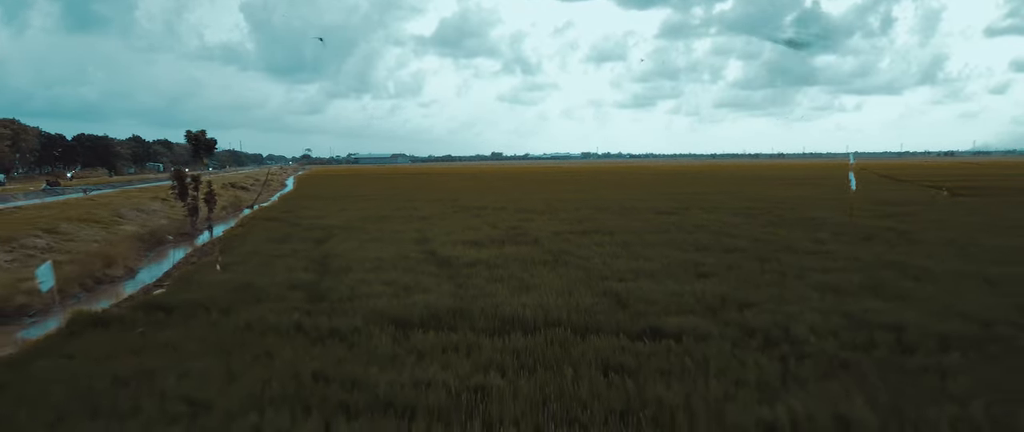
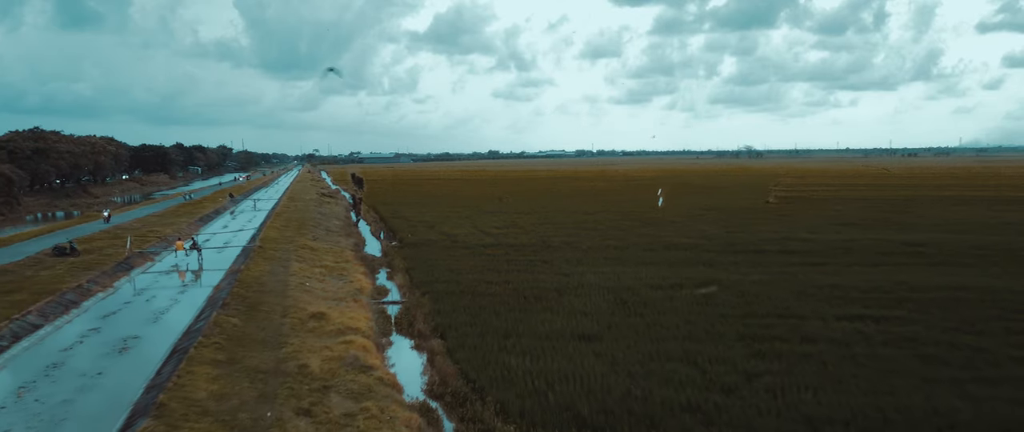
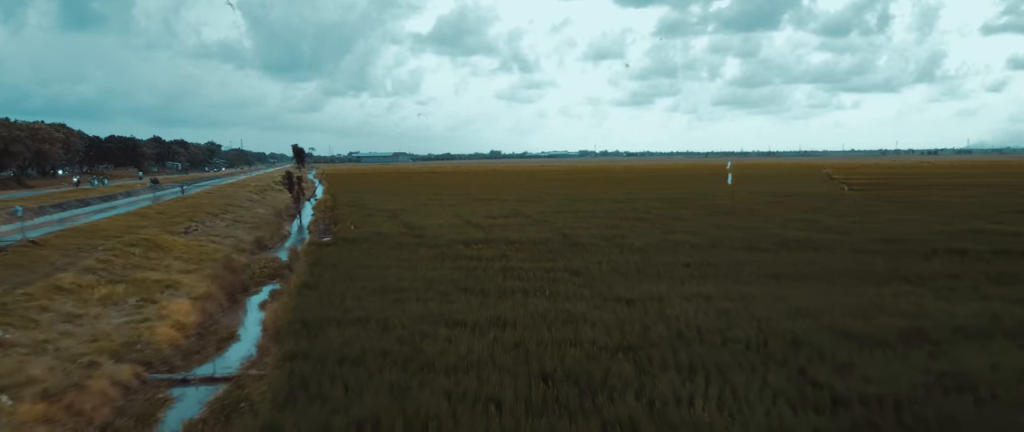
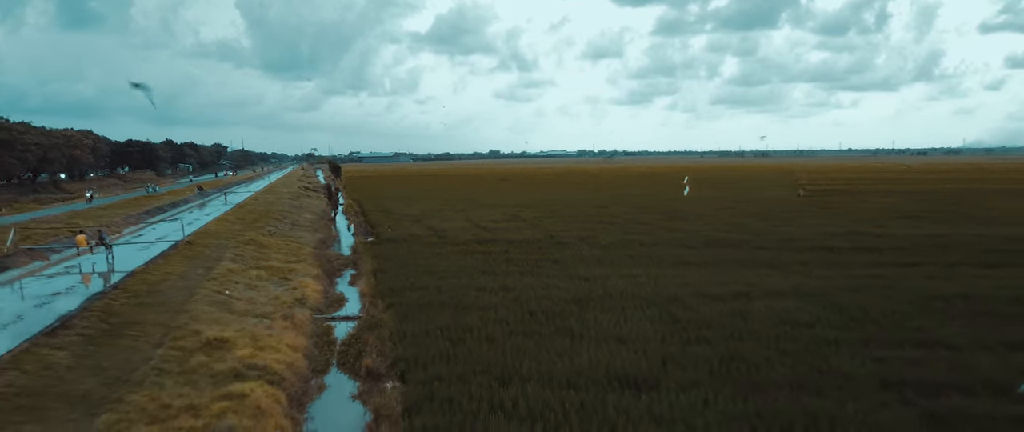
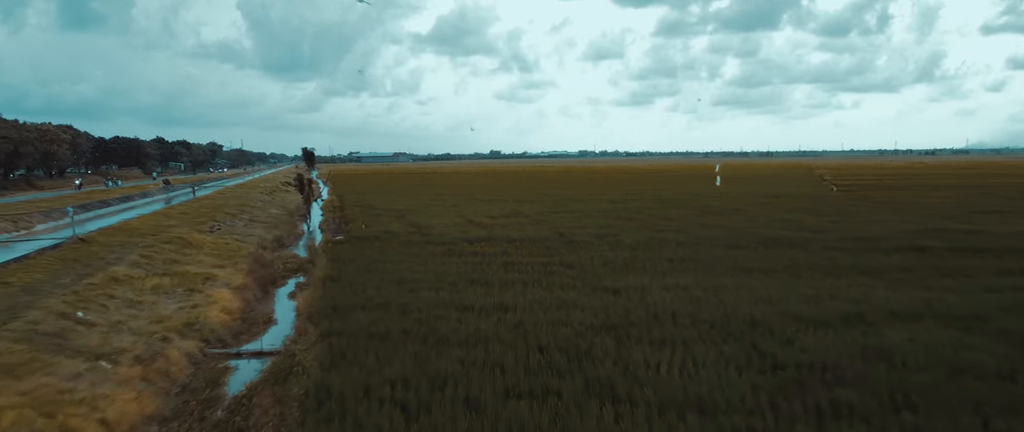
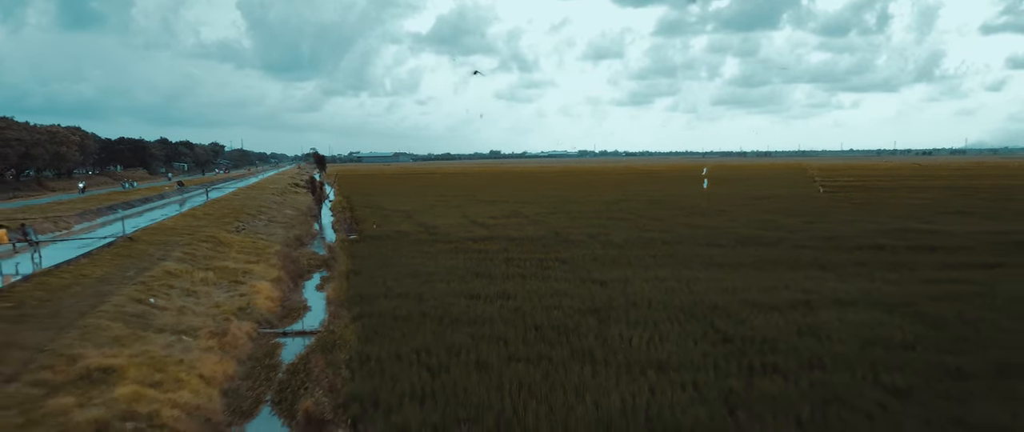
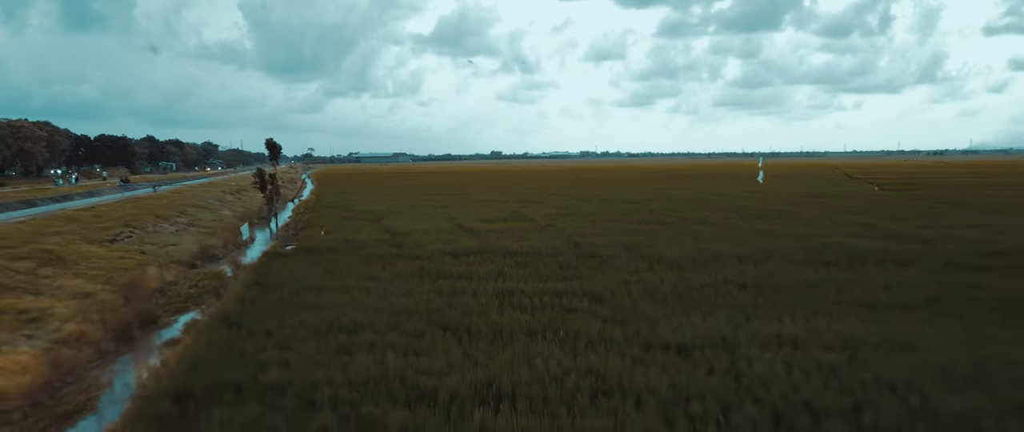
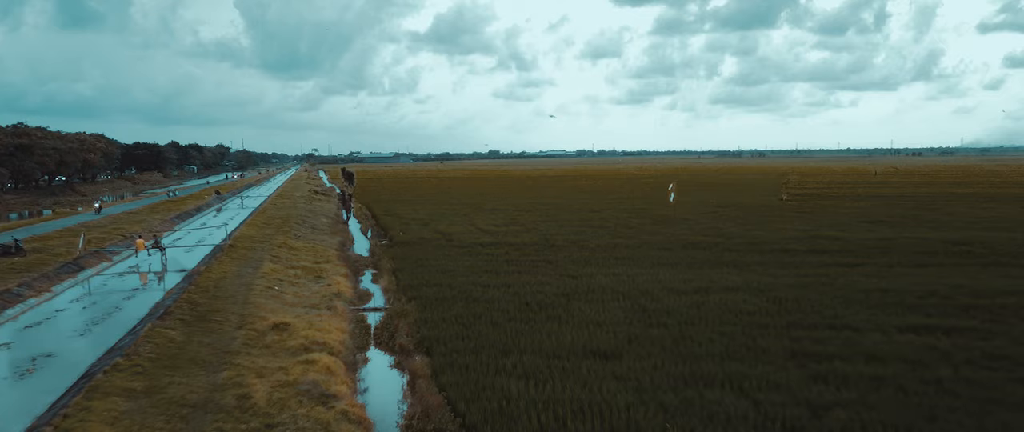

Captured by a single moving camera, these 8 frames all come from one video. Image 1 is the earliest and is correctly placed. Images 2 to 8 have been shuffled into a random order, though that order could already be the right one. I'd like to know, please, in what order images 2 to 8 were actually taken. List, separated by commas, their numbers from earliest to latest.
7, 3, 5, 6, 4, 8, 2
